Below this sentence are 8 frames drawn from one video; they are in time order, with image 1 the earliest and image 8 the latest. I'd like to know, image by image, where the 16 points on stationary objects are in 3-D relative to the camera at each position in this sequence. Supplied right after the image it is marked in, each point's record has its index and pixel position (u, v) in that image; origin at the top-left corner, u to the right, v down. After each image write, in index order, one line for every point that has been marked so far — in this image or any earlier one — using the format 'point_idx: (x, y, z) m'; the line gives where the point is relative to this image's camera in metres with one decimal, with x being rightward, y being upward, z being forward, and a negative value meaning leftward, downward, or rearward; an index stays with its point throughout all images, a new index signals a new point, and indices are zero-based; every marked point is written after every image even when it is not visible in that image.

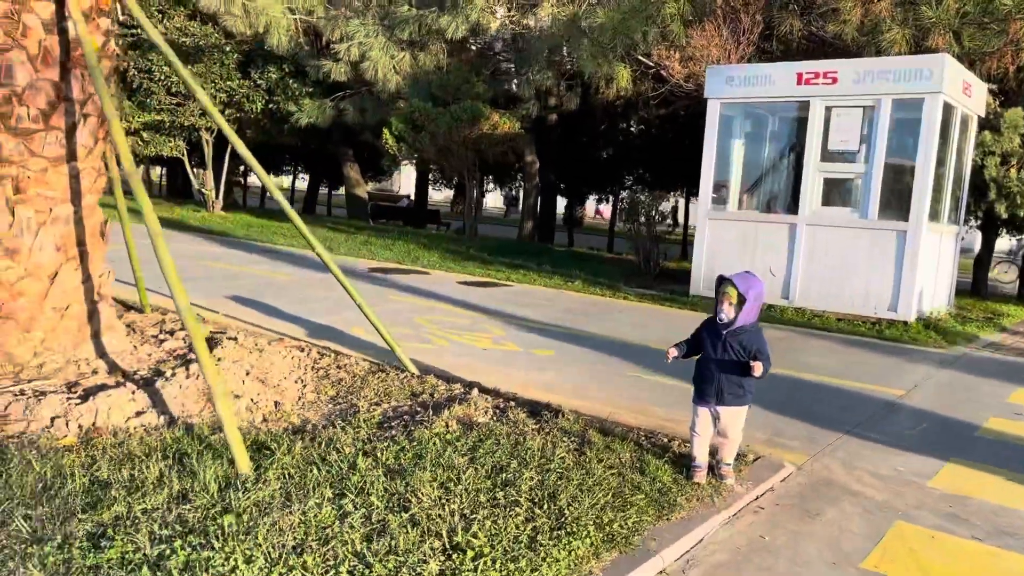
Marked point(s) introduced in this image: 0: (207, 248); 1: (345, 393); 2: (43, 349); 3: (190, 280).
0: (-3.9, +0.5, +10.9) m
1: (-0.9, -0.5, +4.3) m
2: (-2.2, -0.3, +4.1) m
3: (-3.0, 0.0, +7.8) m
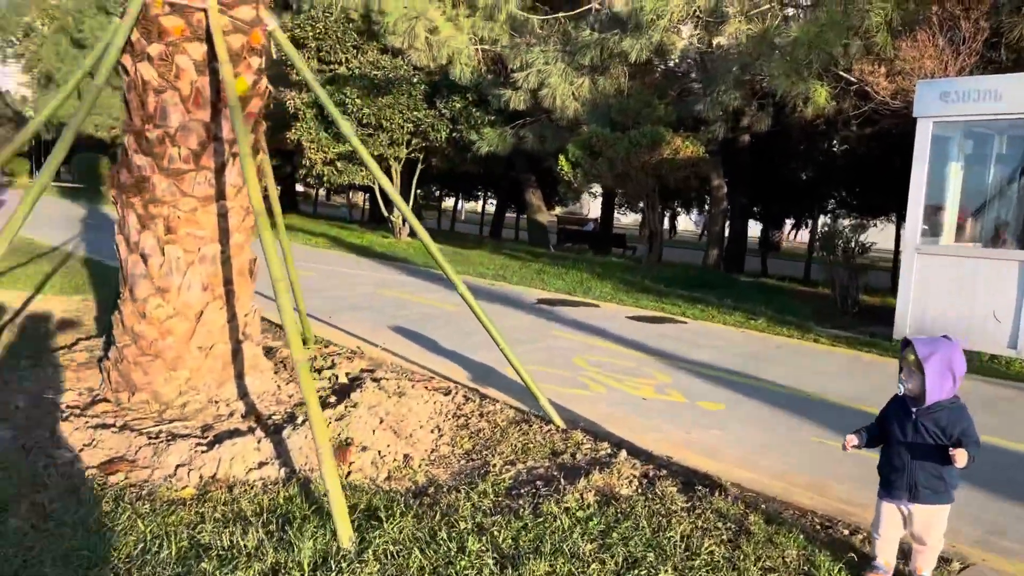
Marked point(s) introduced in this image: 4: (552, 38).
0: (-1.6, +0.2, +11.1) m
1: (-0.1, -0.8, +4.0) m
2: (-1.6, -0.5, +4.1) m
3: (-1.4, -0.2, +7.9) m
4: (+0.6, +3.5, +12.0) m
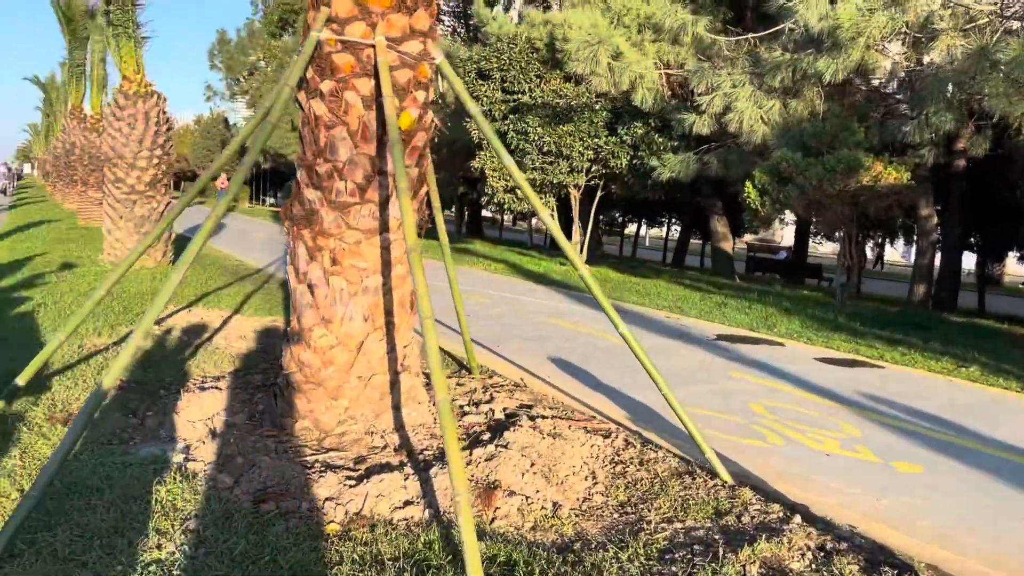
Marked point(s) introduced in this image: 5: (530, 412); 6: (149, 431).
0: (+0.6, -0.2, +11.0) m
1: (+0.6, -0.9, +3.8) m
2: (-0.8, -0.6, +4.1) m
3: (+0.2, -0.5, +7.8) m
4: (+3.1, +3.1, +11.5) m
5: (+0.1, -0.7, +4.9) m
6: (-1.9, -0.7, +4.3) m
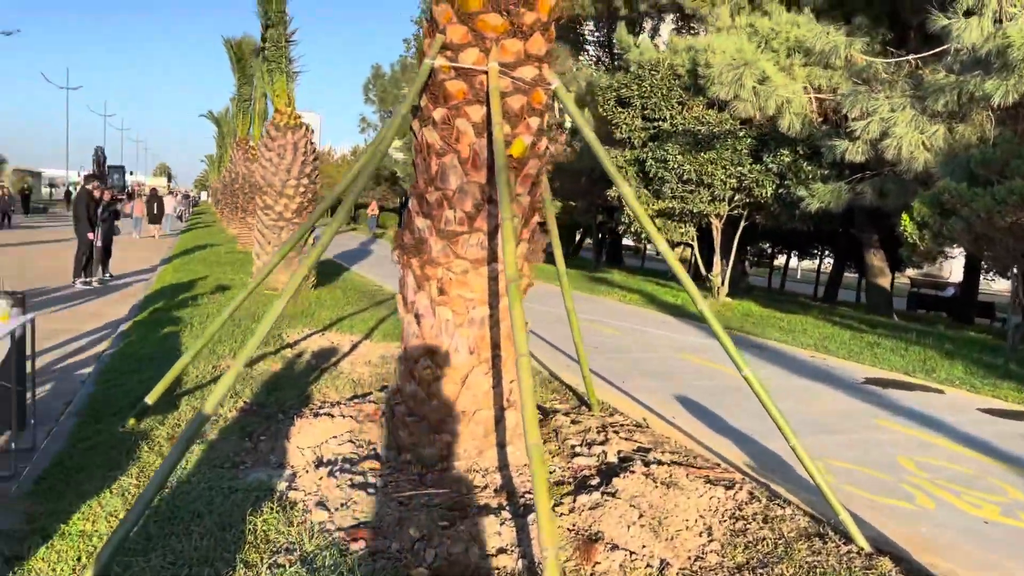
0: (+2.3, -0.6, +10.5) m
1: (+1.0, -1.1, +3.4) m
2: (-0.3, -0.8, +4.0) m
3: (+1.3, -0.8, +7.5) m
4: (+4.9, +2.6, +10.7) m
5: (+0.7, -0.9, +4.6) m
6: (-1.3, -0.9, +4.4) m
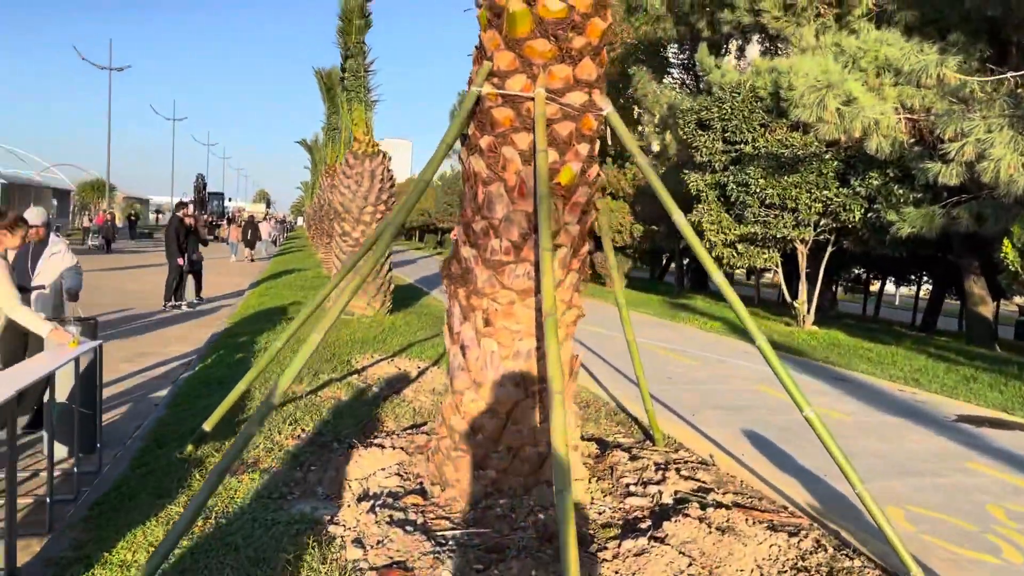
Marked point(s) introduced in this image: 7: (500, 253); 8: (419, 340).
0: (+3.2, -1.0, +10.1) m
1: (+1.1, -1.2, +3.1) m
2: (-0.1, -0.9, +3.9) m
3: (+1.8, -1.1, +7.2) m
4: (+5.8, +2.2, +10.1) m
5: (+1.0, -1.1, +4.4) m
6: (-1.0, -1.0, +4.3) m
7: (-0.1, +0.2, +3.9) m
8: (-1.1, -0.6, +9.9) m
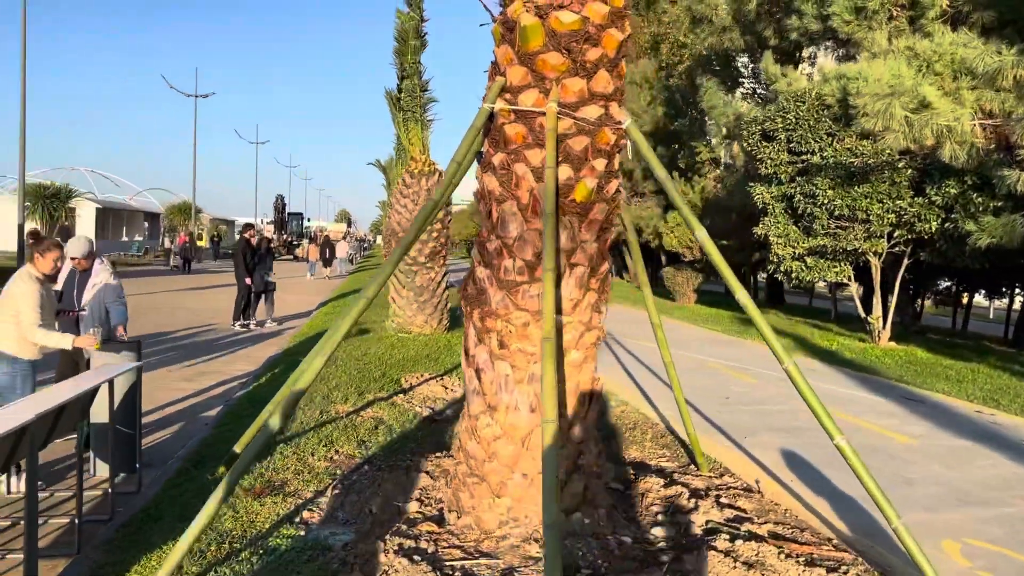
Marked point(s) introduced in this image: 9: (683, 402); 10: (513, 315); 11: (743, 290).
0: (+3.8, -1.1, +9.7) m
1: (+1.1, -1.3, +2.9) m
2: (0.0, -1.0, +3.7) m
3: (+2.2, -1.2, +6.8) m
4: (+6.4, +2.1, +9.5) m
5: (+1.1, -1.2, +4.1) m
6: (-0.9, -1.1, +4.3) m
7: (0.0, +0.1, +3.7) m
8: (-0.5, -0.8, +9.9) m
9: (+1.0, -0.7, +5.1) m
10: (0.0, -0.1, +3.8) m
11: (+1.0, 0.0, +3.6) m
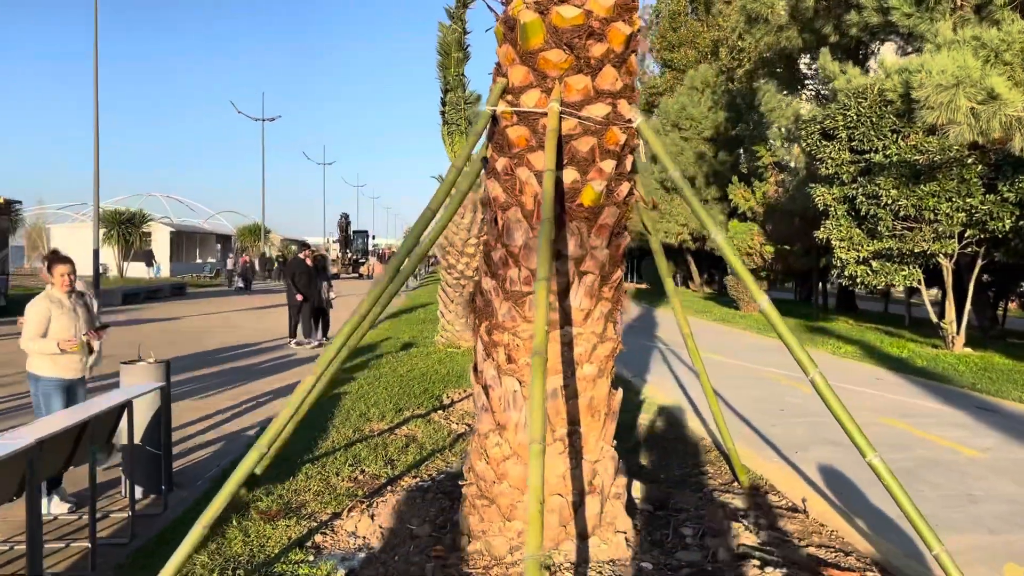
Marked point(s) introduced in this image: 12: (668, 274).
0: (+4.3, -1.2, +9.1) m
1: (+1.1, -1.3, +2.6) m
2: (0.0, -1.1, +3.5) m
3: (+2.5, -1.2, +6.4) m
4: (+6.8, +2.1, +8.8) m
5: (+1.2, -1.2, +3.8) m
6: (-0.8, -1.2, +4.2) m
7: (0.0, 0.0, +3.5) m
8: (+0.1, -1.0, +9.7) m
9: (+1.2, -0.7, +4.8) m
10: (0.0, -0.2, +3.6) m
11: (+1.0, 0.0, +3.3) m
12: (+0.8, +0.1, +4.4) m
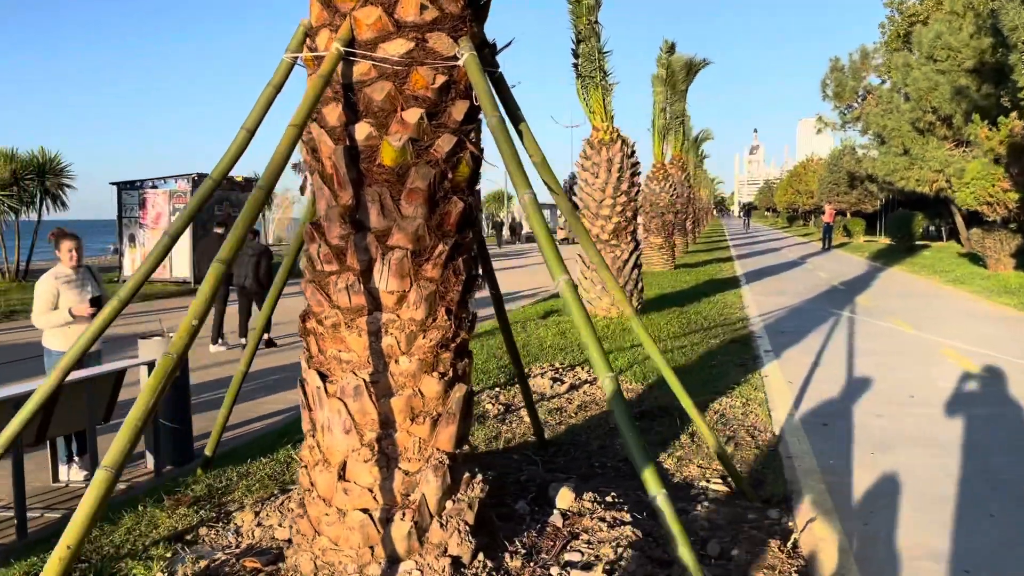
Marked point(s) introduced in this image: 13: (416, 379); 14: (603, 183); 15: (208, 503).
0: (+5.1, -0.8, +7.1) m
1: (+0.1, -1.3, +1.8) m
2: (-0.7, -1.0, +3.0) m
3: (+2.6, -1.0, +5.1) m
4: (+7.3, +2.5, +5.9) m
5: (+0.5, -1.1, +3.0) m
6: (-1.3, -1.1, +3.9) m
7: (-0.7, +0.1, +3.0) m
8: (+1.2, -0.6, +8.9) m
9: (+0.8, -0.6, +3.9) m
10: (-0.7, -0.1, +3.0) m
11: (+0.2, 0.0, +2.5) m
12: (+0.3, +0.2, +3.6) m
13: (-0.3, -0.3, +3.0) m
14: (+1.2, +1.4, +11.2) m
15: (-1.5, -1.1, +4.2) m
